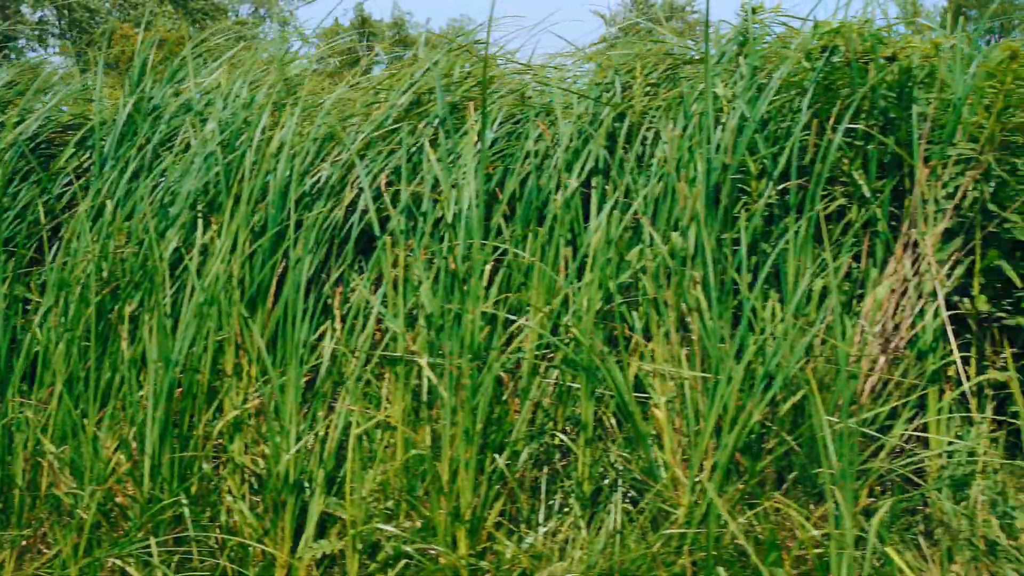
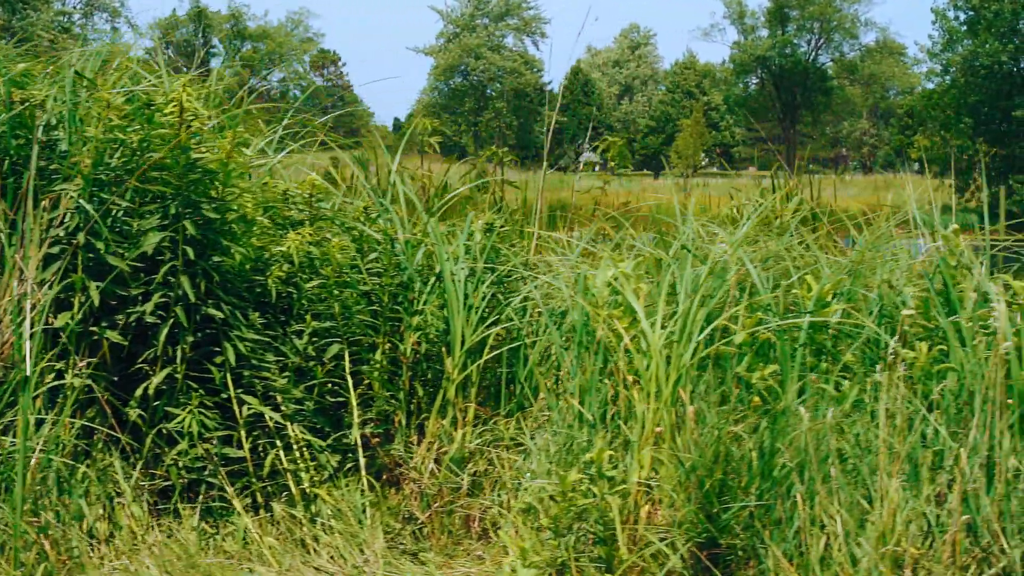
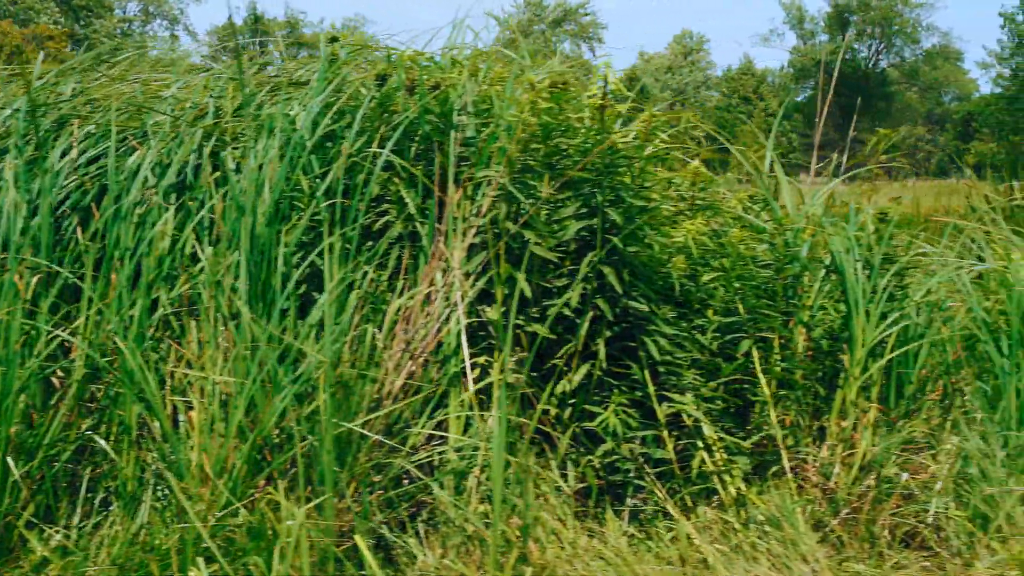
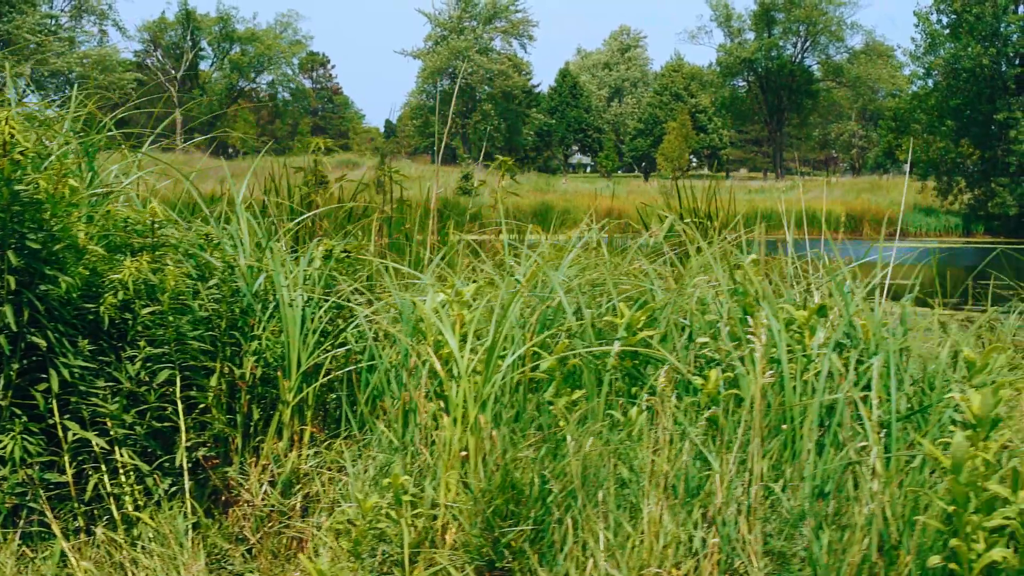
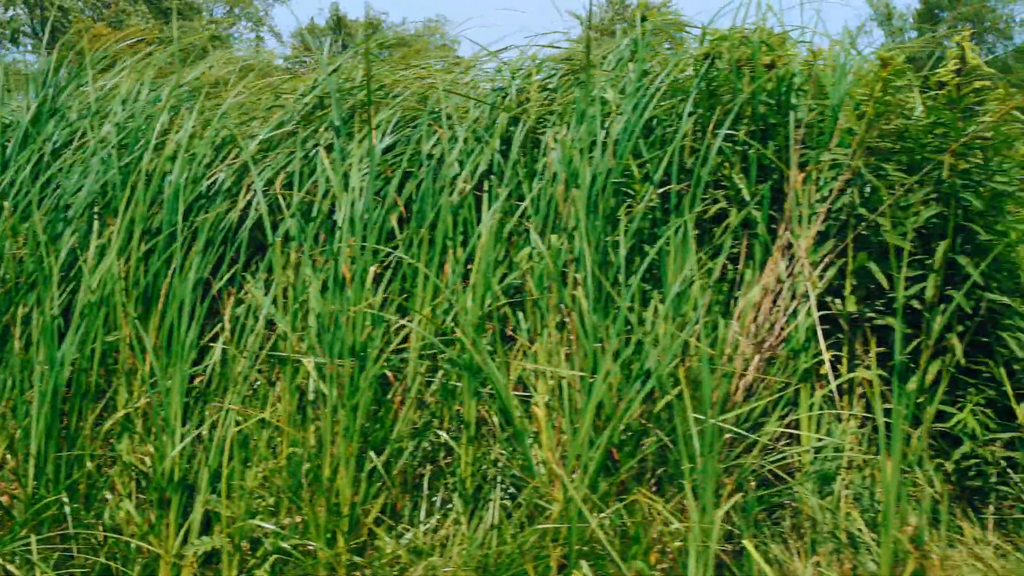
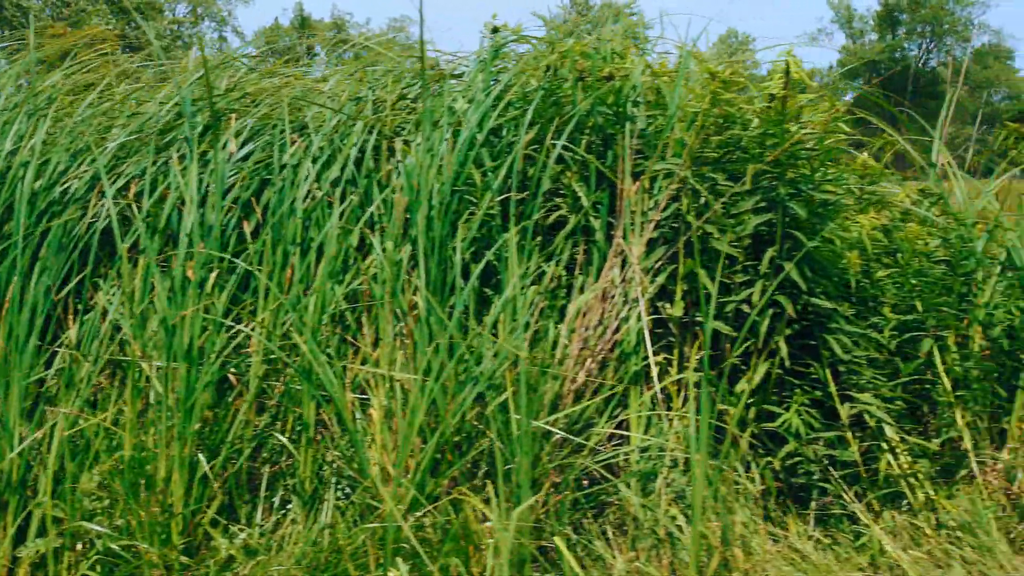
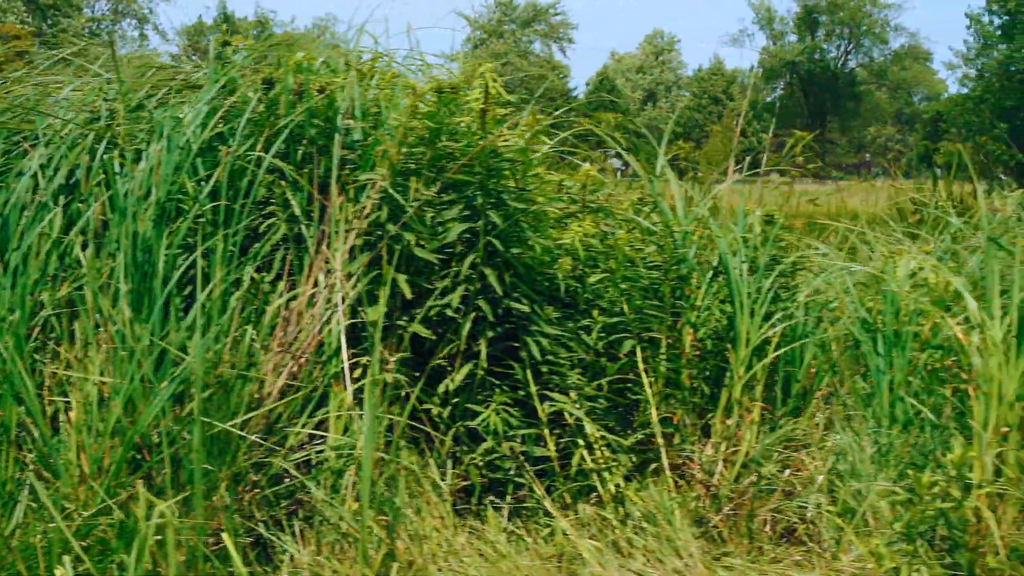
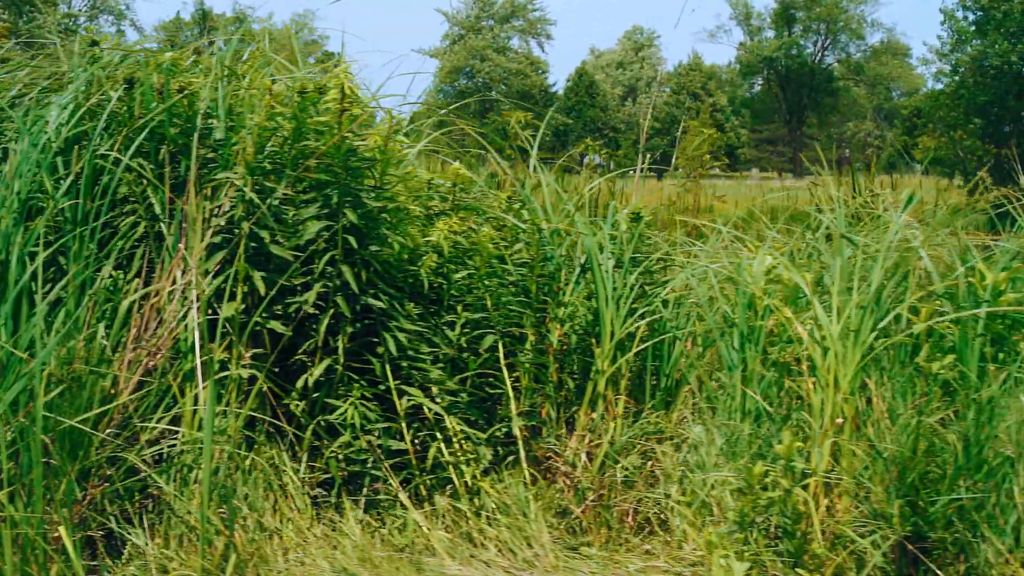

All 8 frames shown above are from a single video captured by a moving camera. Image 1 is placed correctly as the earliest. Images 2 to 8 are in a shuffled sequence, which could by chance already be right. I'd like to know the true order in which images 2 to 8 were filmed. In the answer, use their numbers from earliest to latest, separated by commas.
5, 6, 3, 7, 8, 2, 4
